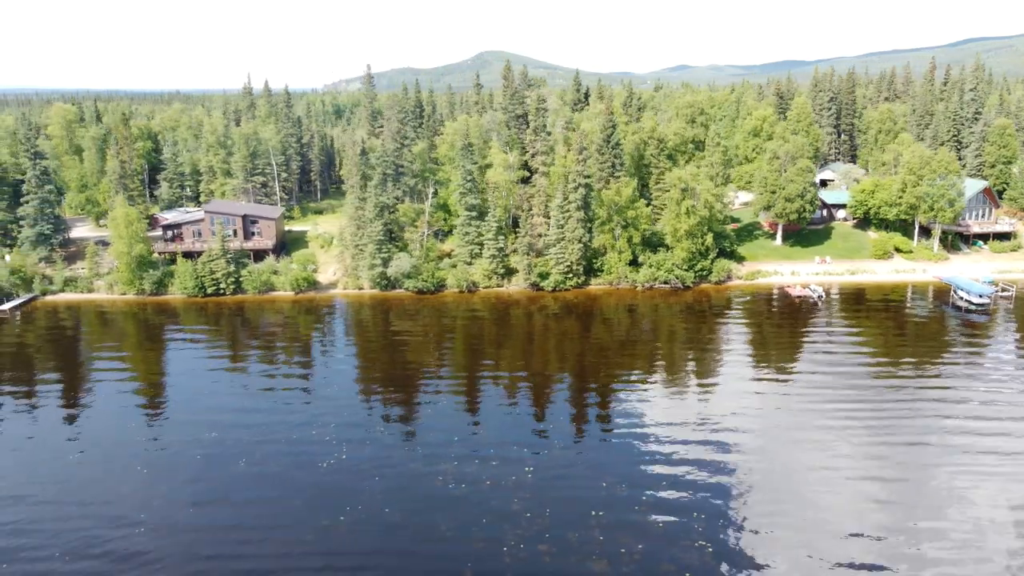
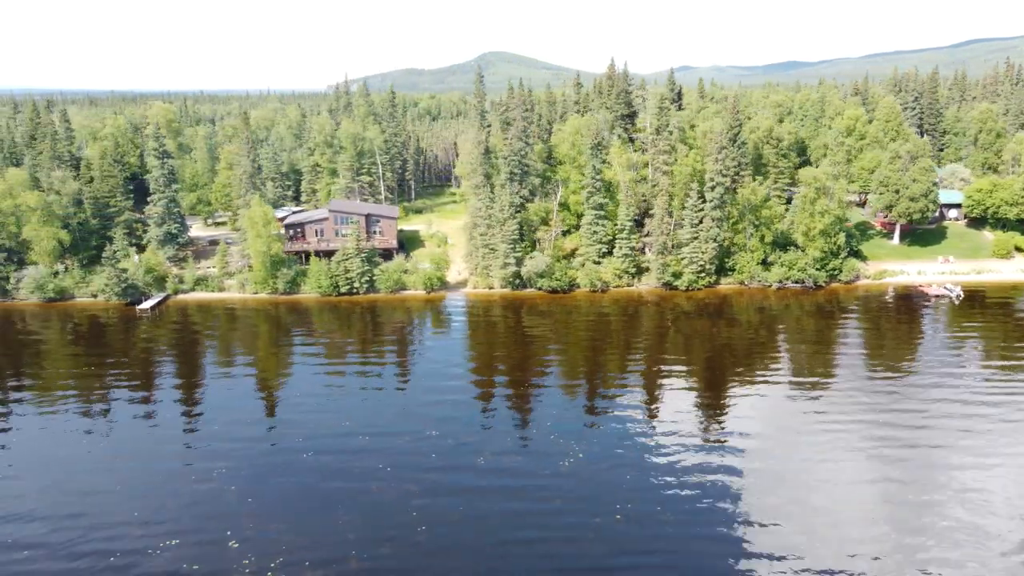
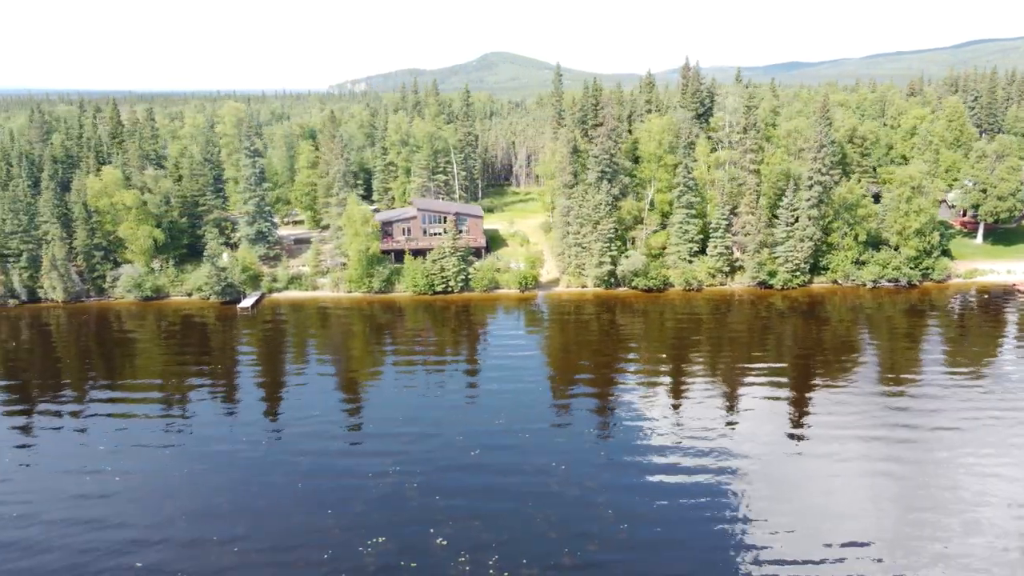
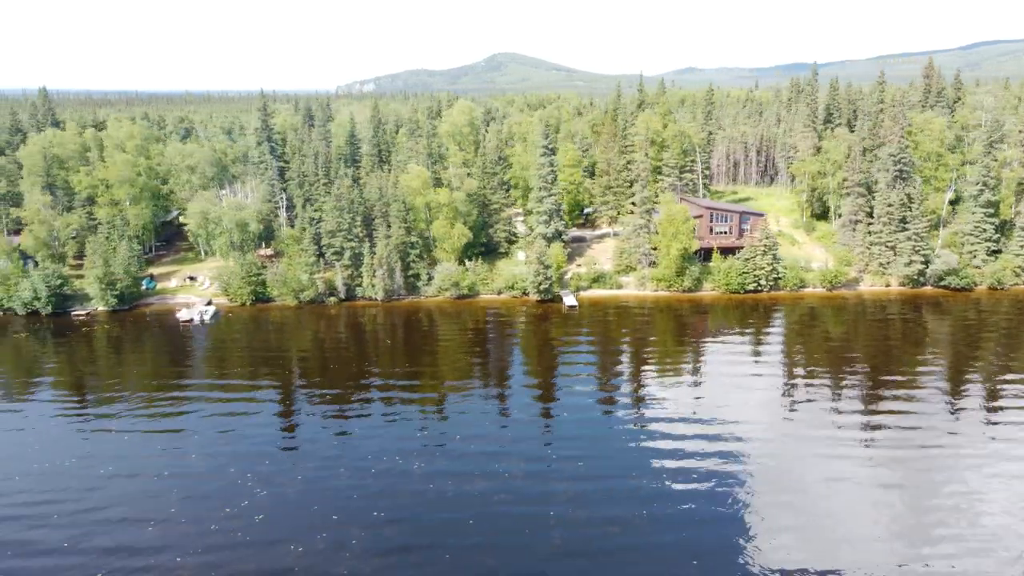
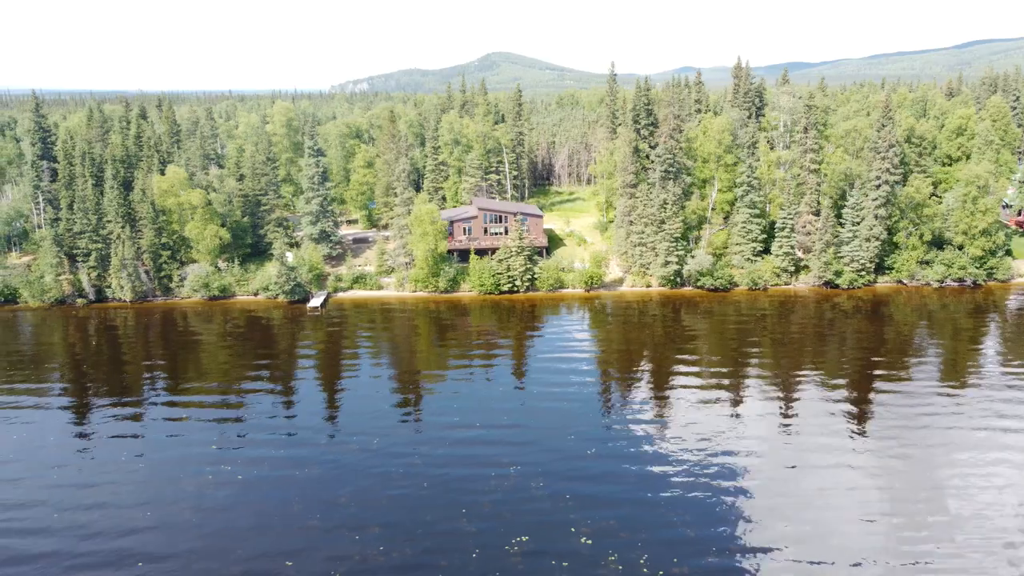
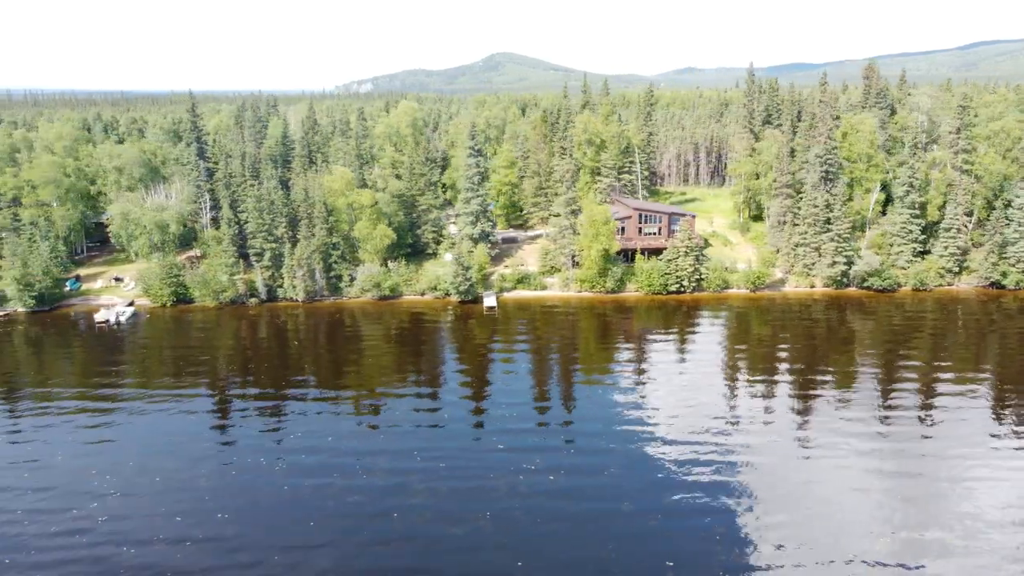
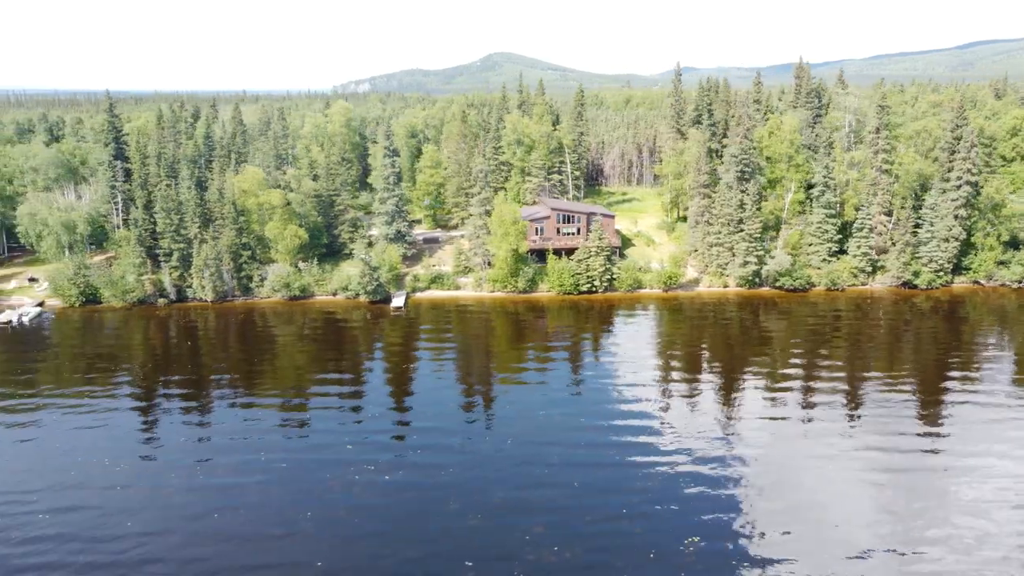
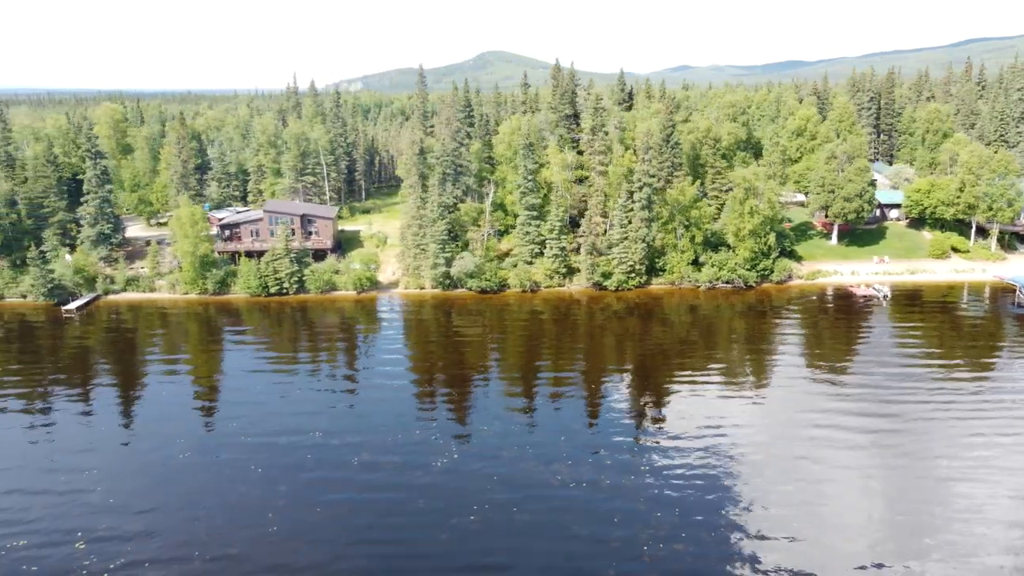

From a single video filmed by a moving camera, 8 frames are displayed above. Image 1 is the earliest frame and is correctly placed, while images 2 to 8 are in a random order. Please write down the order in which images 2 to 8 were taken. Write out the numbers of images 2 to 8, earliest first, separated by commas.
8, 2, 3, 5, 7, 6, 4
